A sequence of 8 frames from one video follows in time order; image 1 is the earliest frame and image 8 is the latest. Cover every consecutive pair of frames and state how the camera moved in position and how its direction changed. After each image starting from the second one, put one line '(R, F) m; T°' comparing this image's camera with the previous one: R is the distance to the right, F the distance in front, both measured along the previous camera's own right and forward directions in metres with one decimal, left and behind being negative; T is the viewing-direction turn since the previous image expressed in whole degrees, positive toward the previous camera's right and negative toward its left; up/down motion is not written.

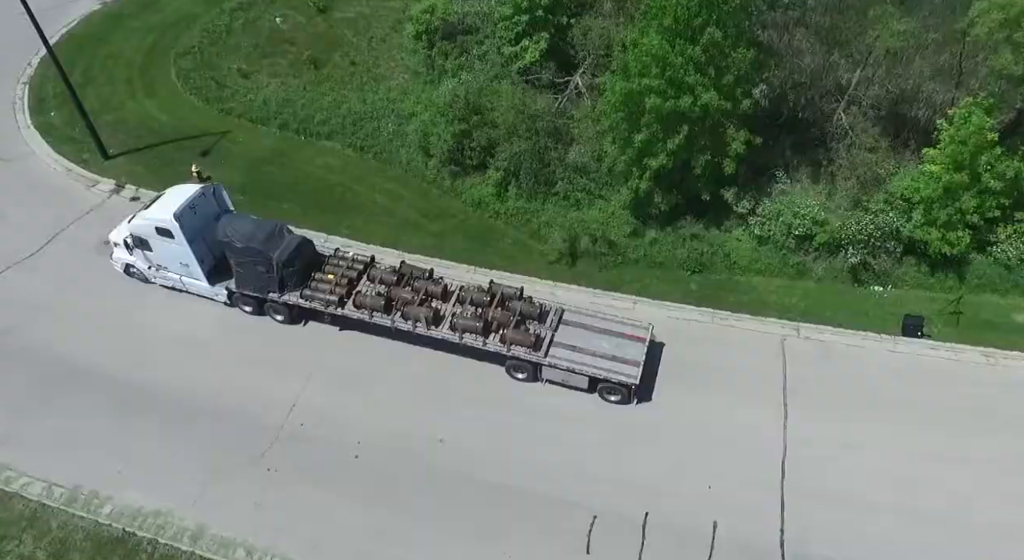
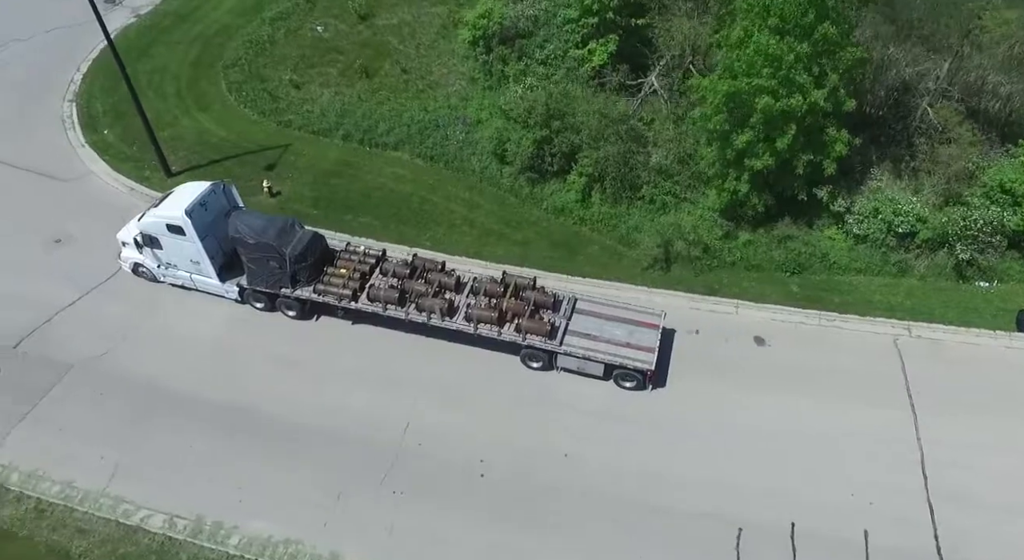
(-3.1, +0.4) m; +1°
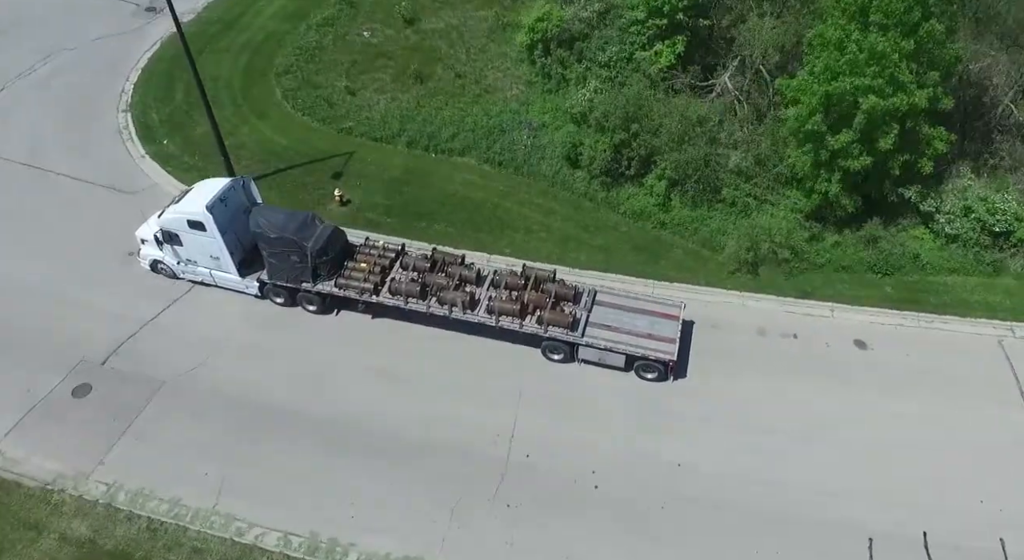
(-2.6, +0.2) m; 0°
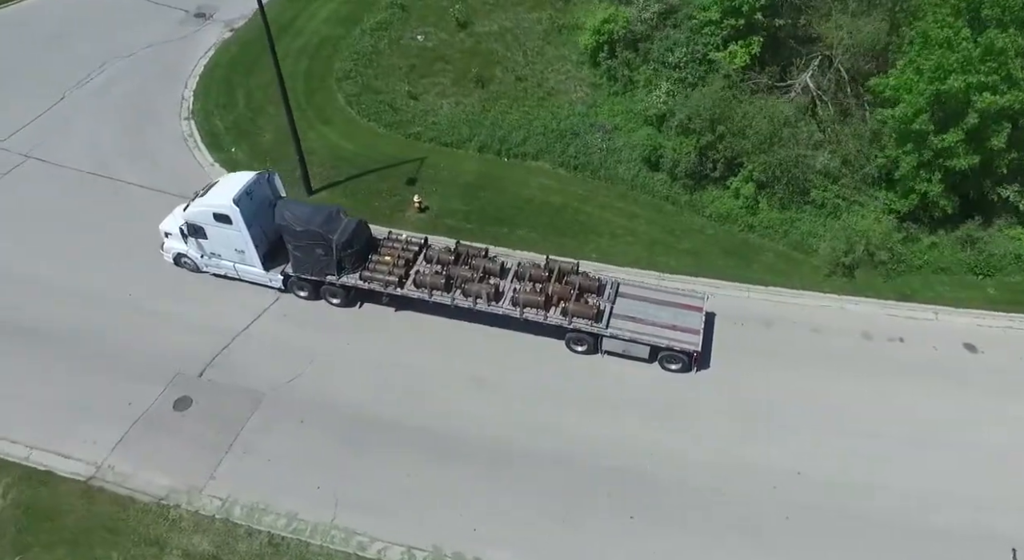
(-2.6, +0.2) m; 0°
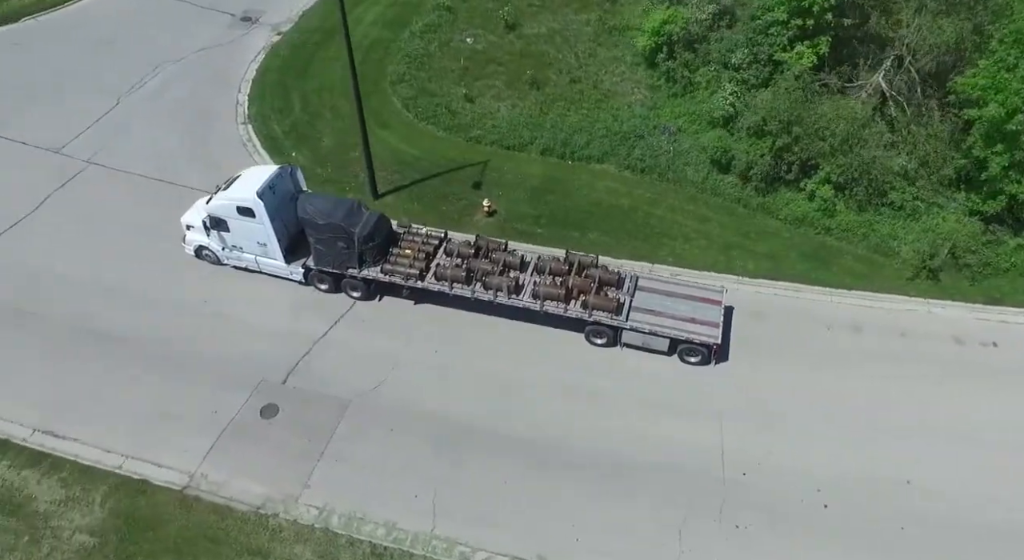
(-2.1, +0.2) m; -1°
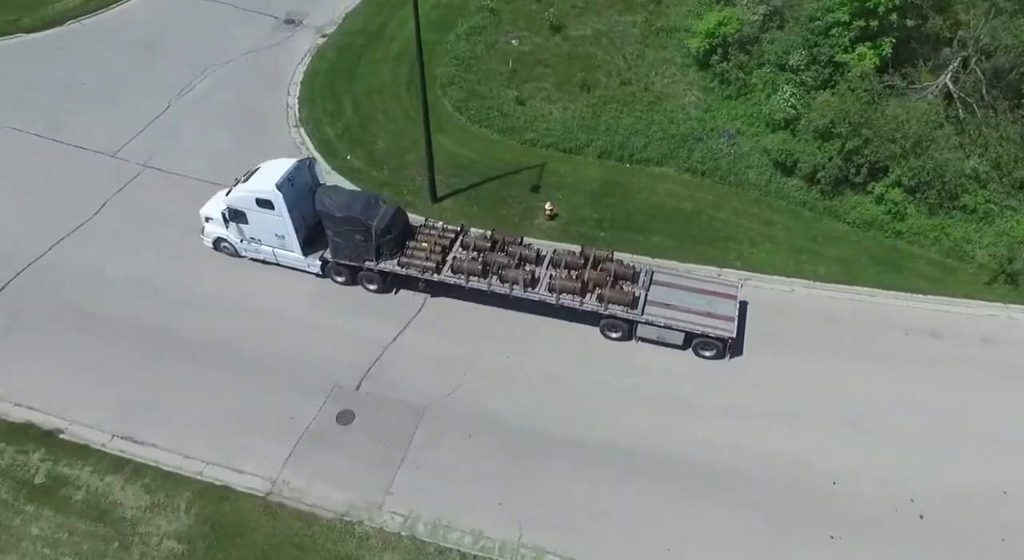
(-1.8, +0.1) m; -1°
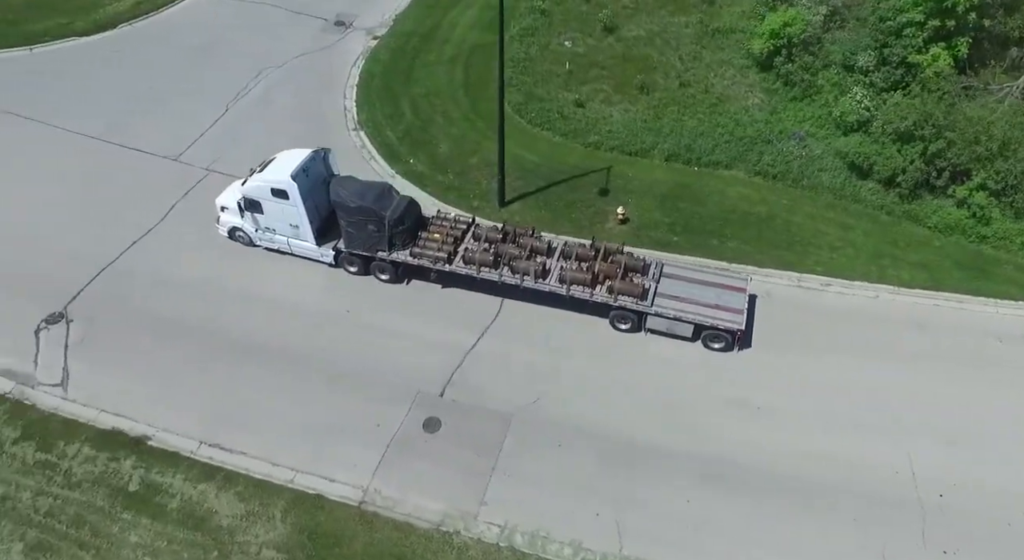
(-1.9, +0.2) m; -1°
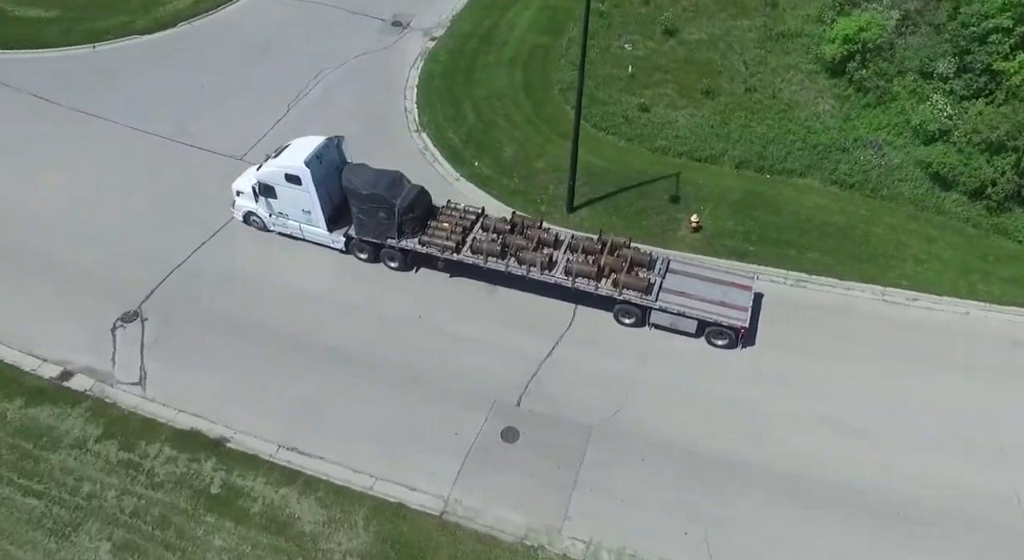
(-1.5, +0.3) m; -2°
